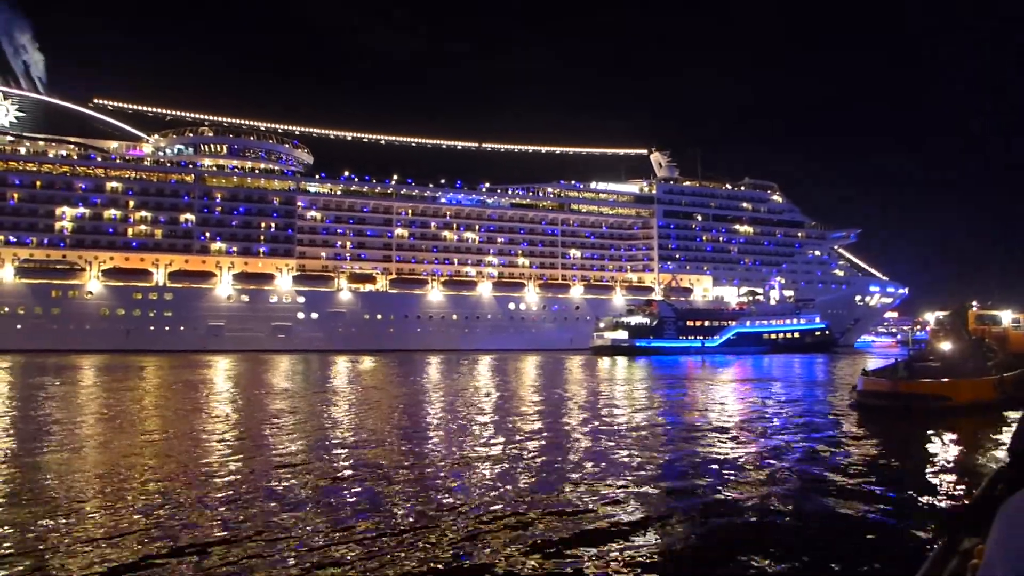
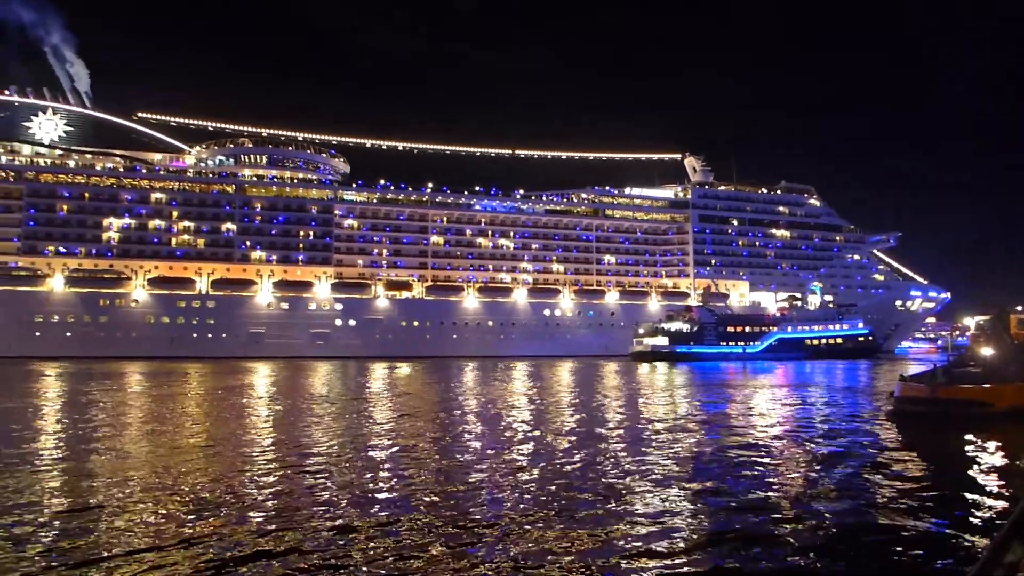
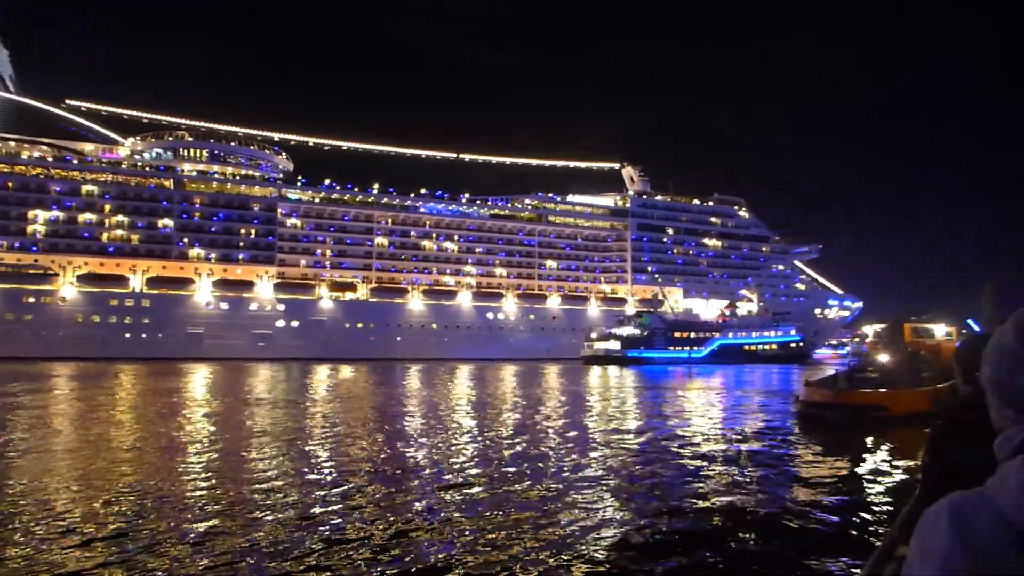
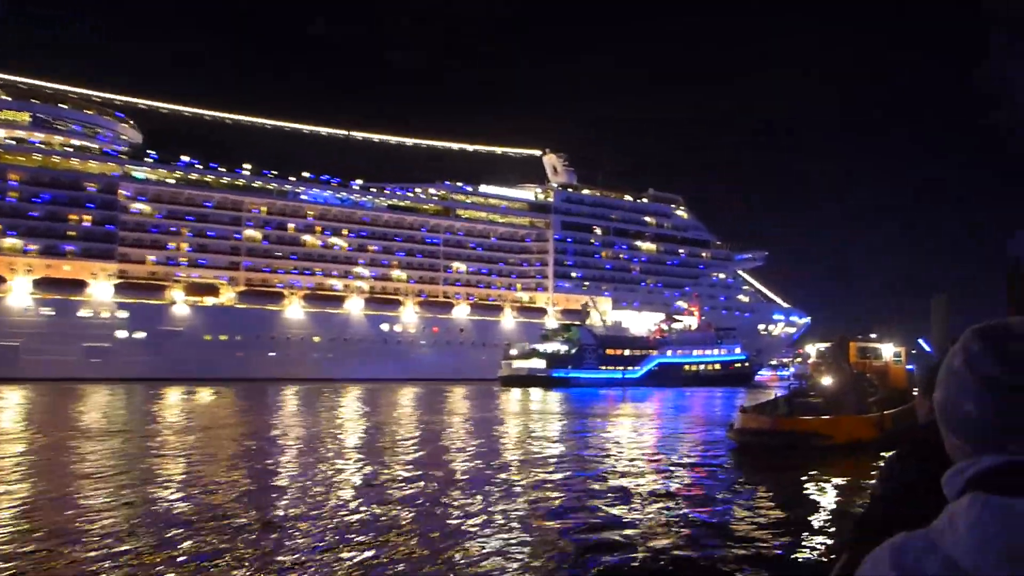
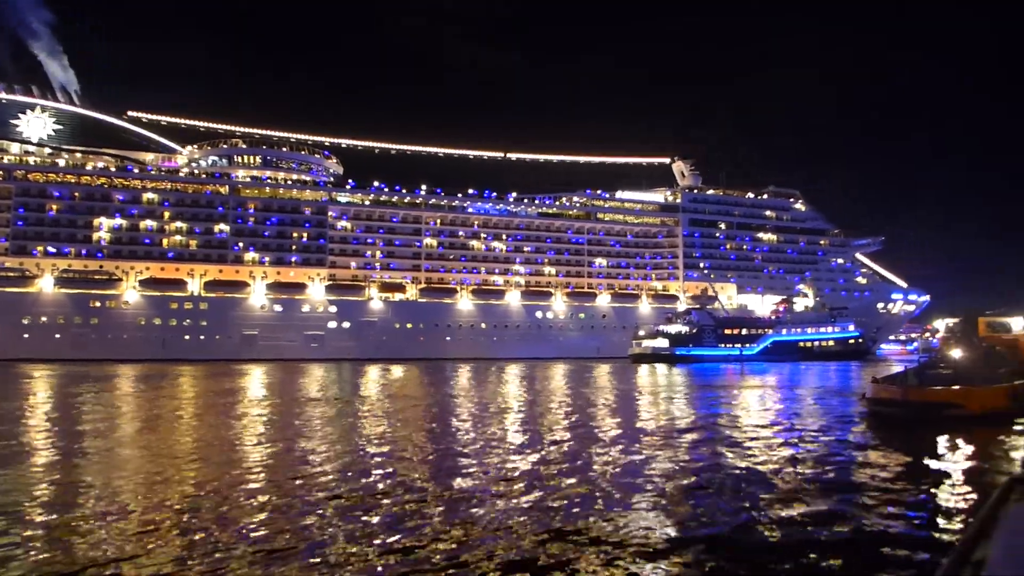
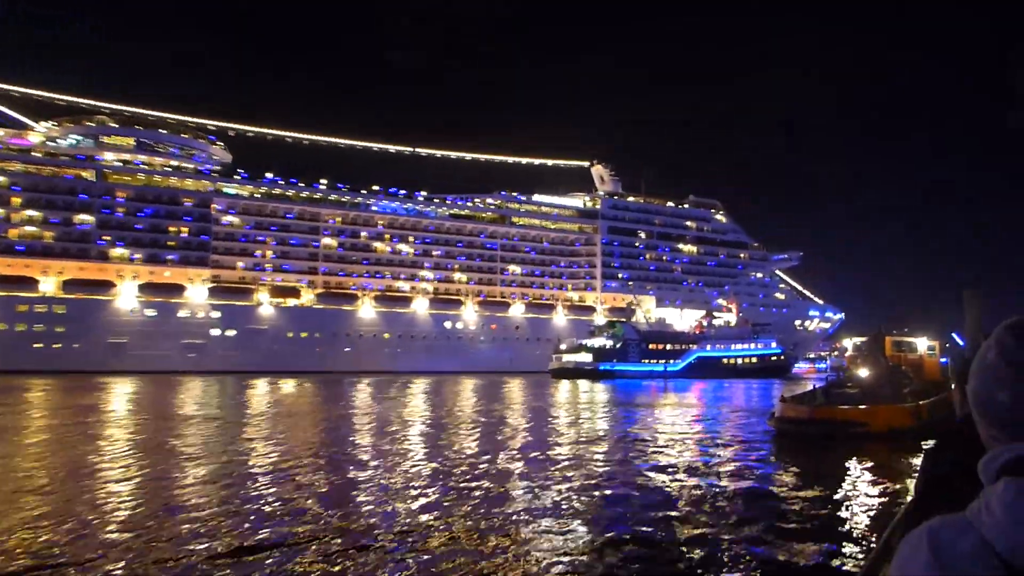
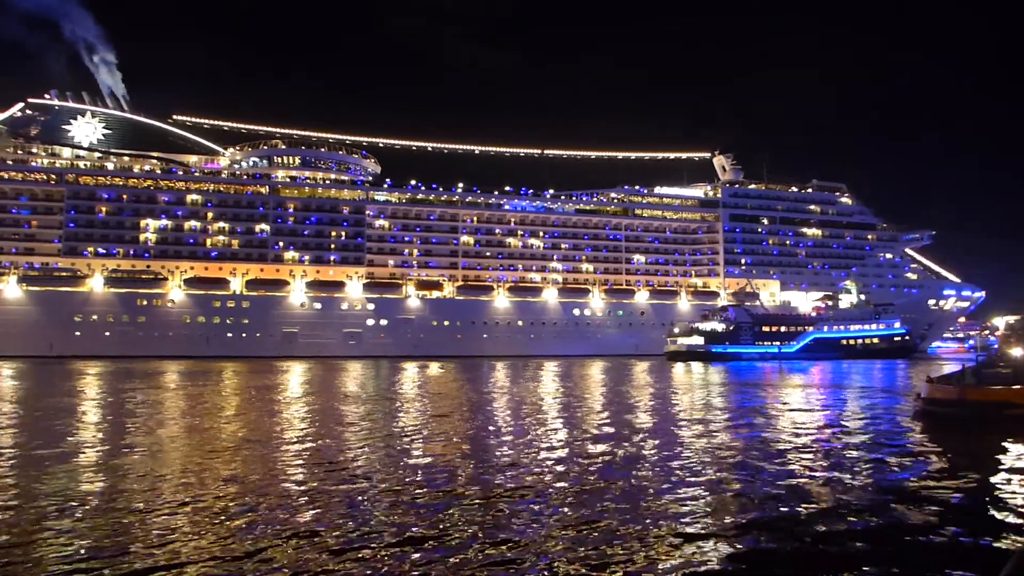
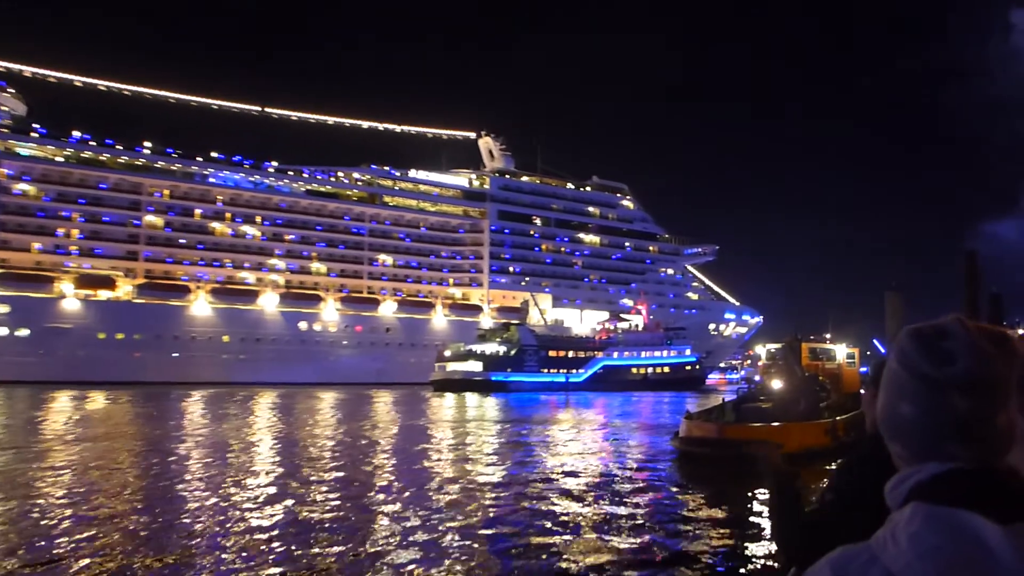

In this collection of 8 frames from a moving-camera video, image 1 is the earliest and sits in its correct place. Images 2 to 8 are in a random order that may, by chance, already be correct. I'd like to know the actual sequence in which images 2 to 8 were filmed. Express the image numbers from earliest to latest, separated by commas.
2, 7, 5, 3, 6, 4, 8
